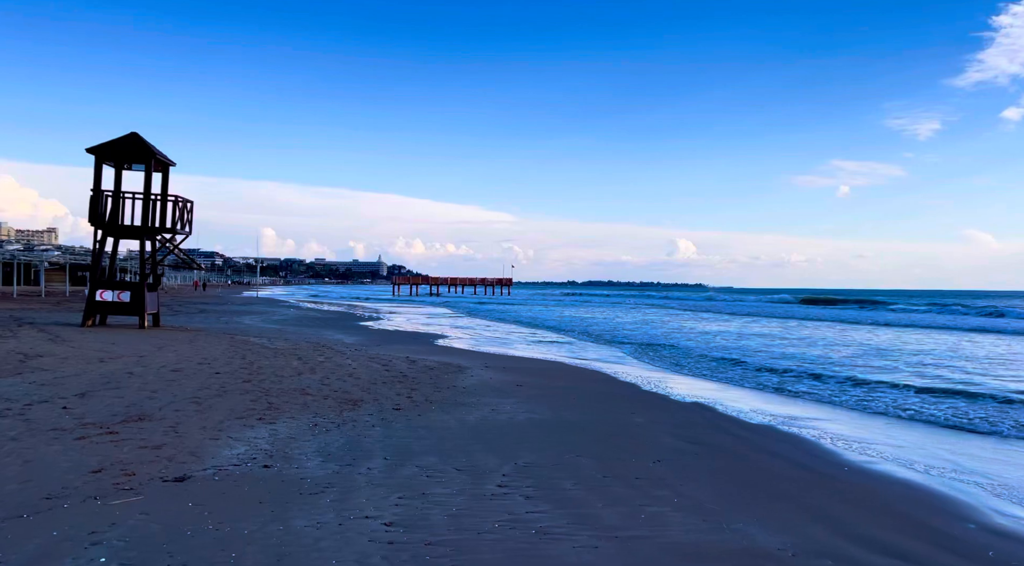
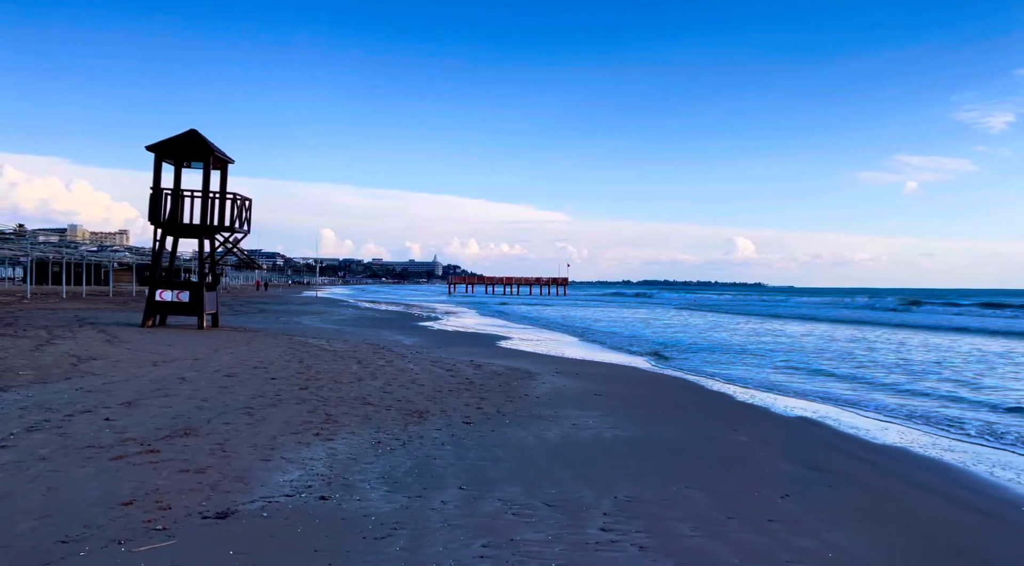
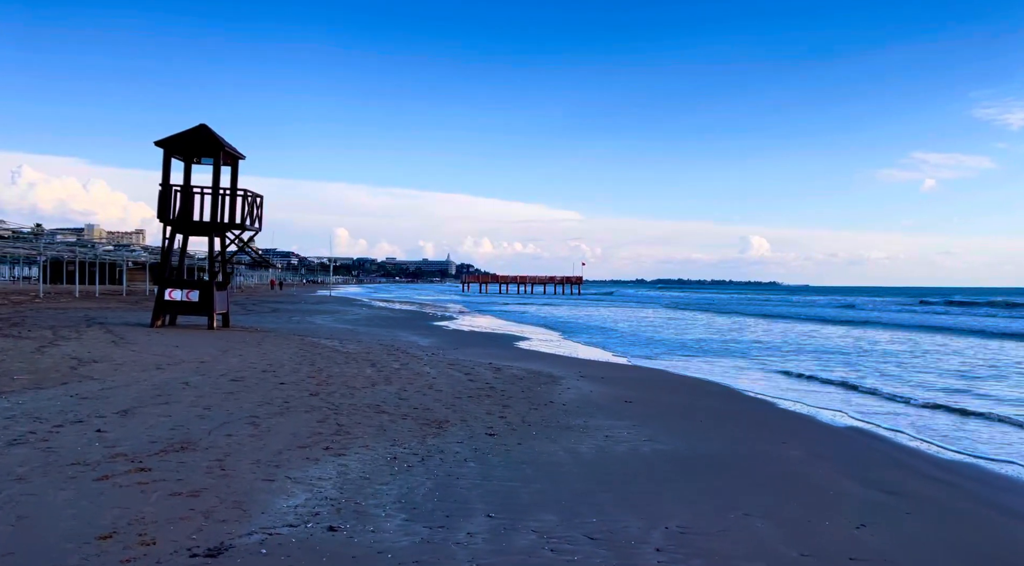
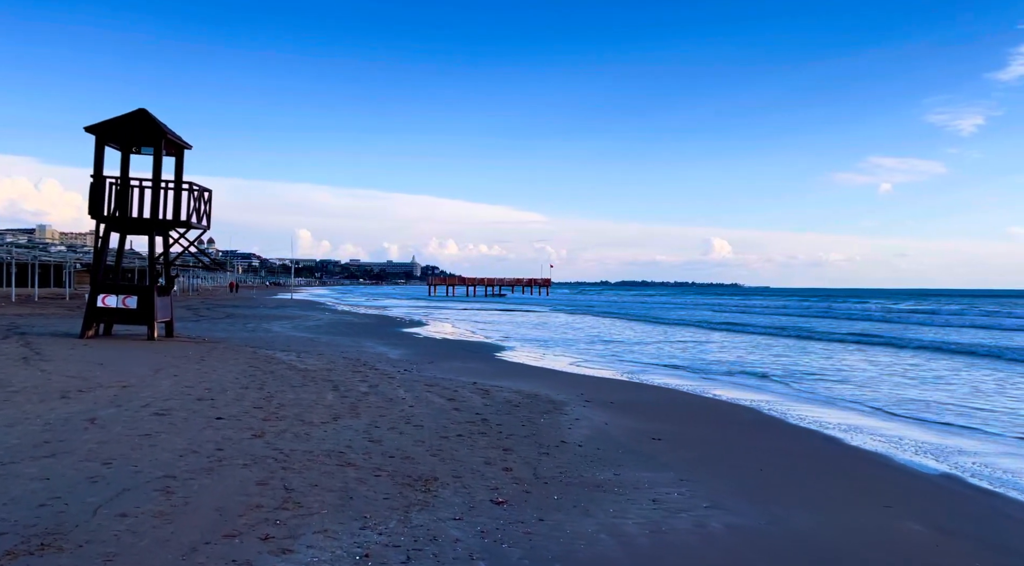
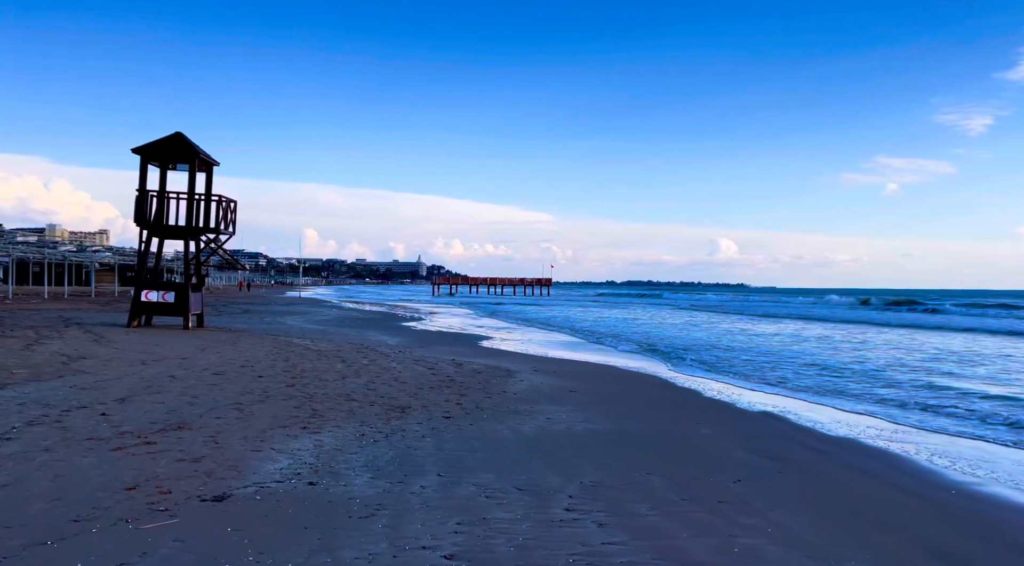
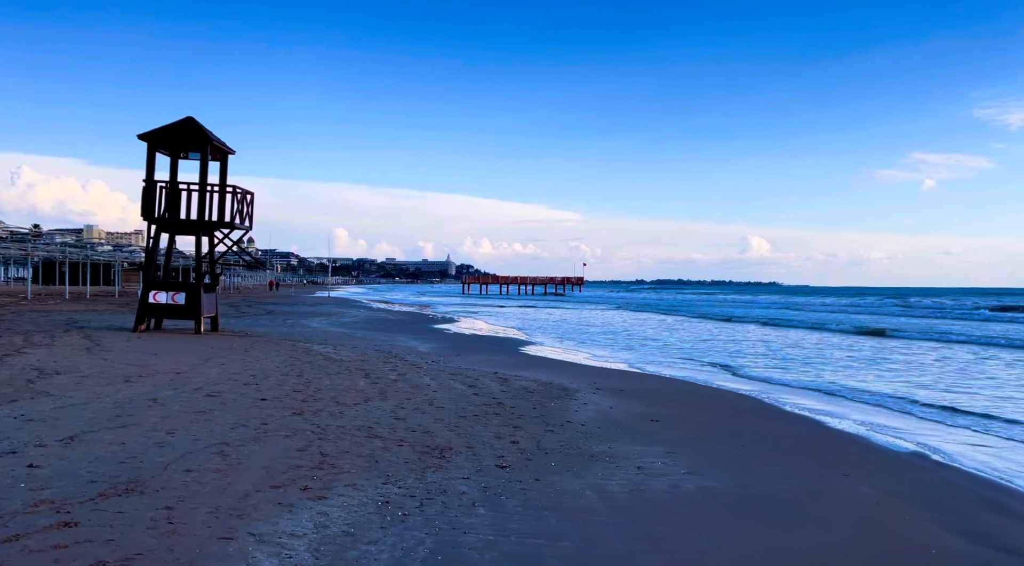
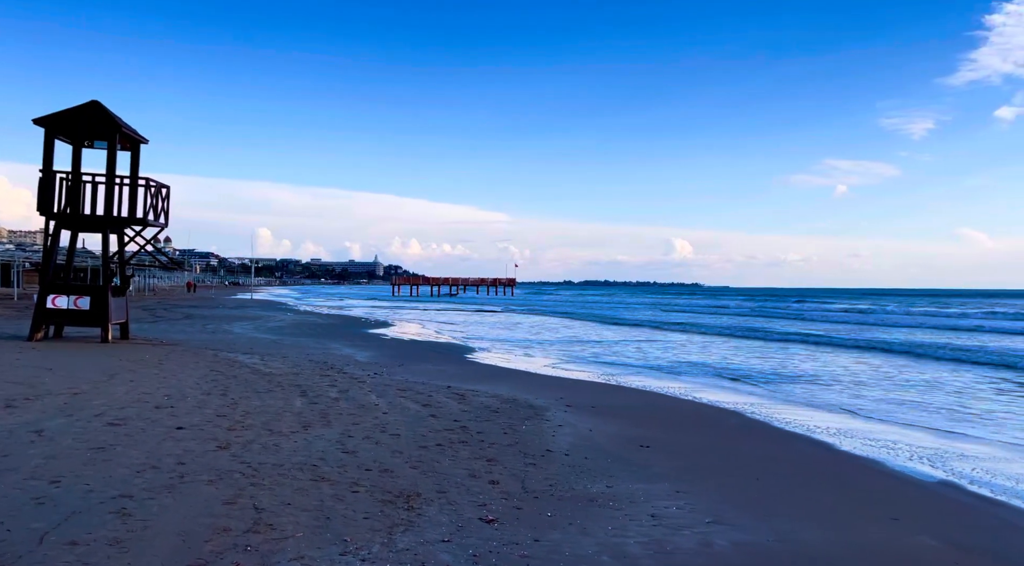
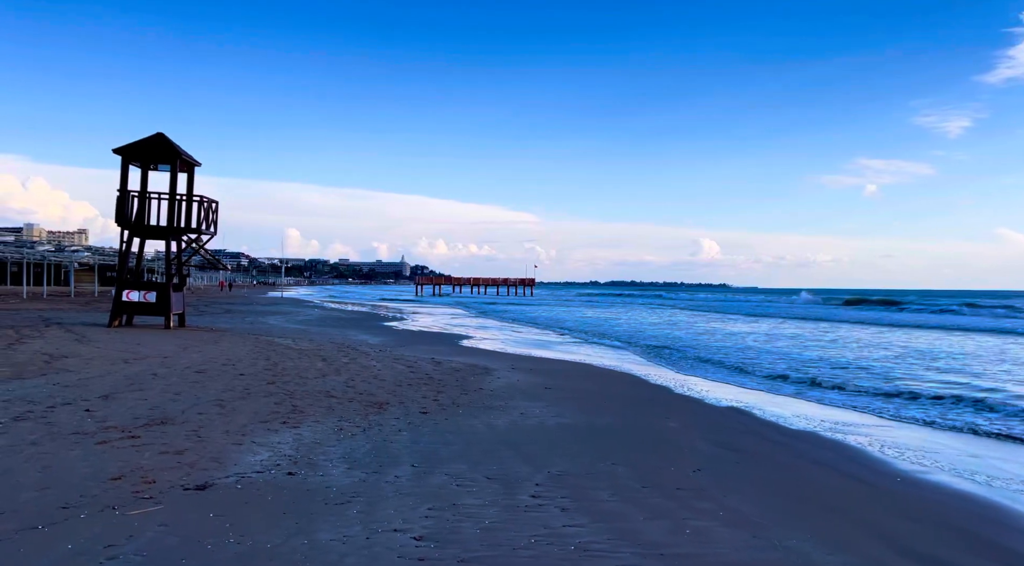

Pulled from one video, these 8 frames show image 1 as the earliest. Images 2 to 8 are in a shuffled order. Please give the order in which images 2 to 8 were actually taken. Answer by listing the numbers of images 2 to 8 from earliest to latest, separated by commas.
8, 5, 2, 3, 6, 4, 7
